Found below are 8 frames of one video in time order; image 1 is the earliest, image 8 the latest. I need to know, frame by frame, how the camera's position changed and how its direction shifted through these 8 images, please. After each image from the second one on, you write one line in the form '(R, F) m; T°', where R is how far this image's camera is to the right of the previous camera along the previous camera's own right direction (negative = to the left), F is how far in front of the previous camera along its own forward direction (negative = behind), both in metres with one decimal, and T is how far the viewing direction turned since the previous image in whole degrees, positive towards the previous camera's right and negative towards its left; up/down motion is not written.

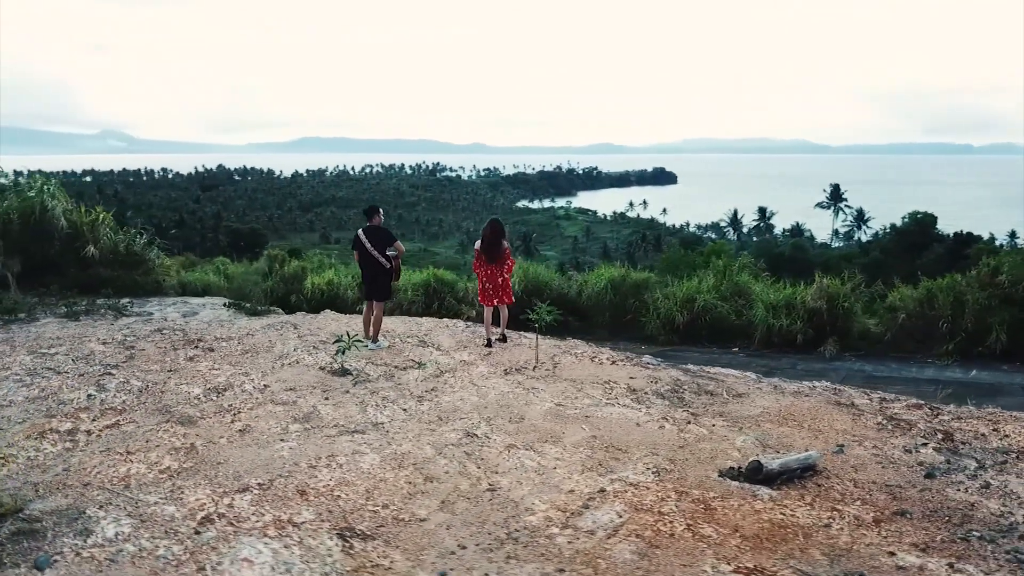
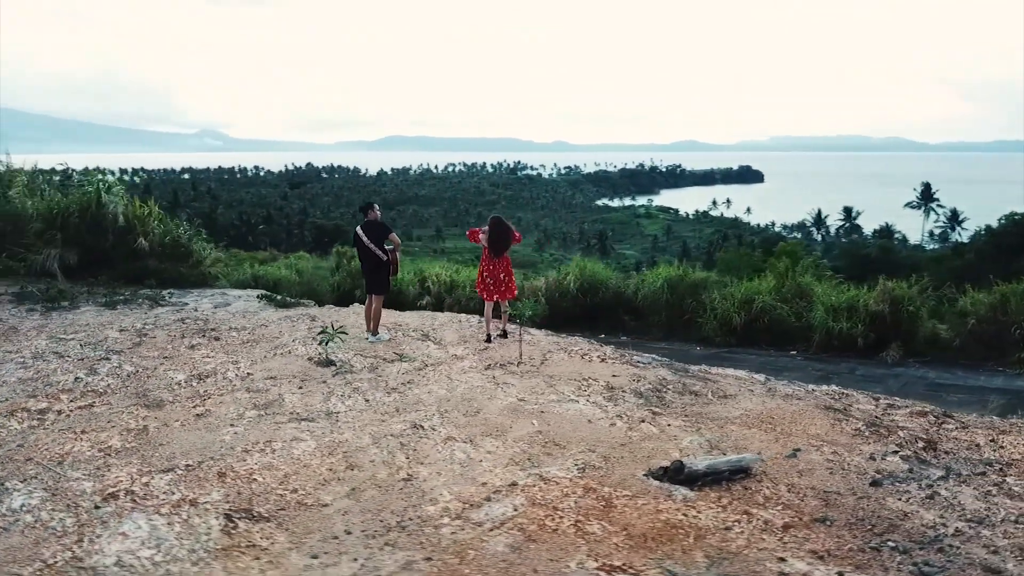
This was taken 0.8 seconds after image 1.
(+0.8, 0.0) m; -6°
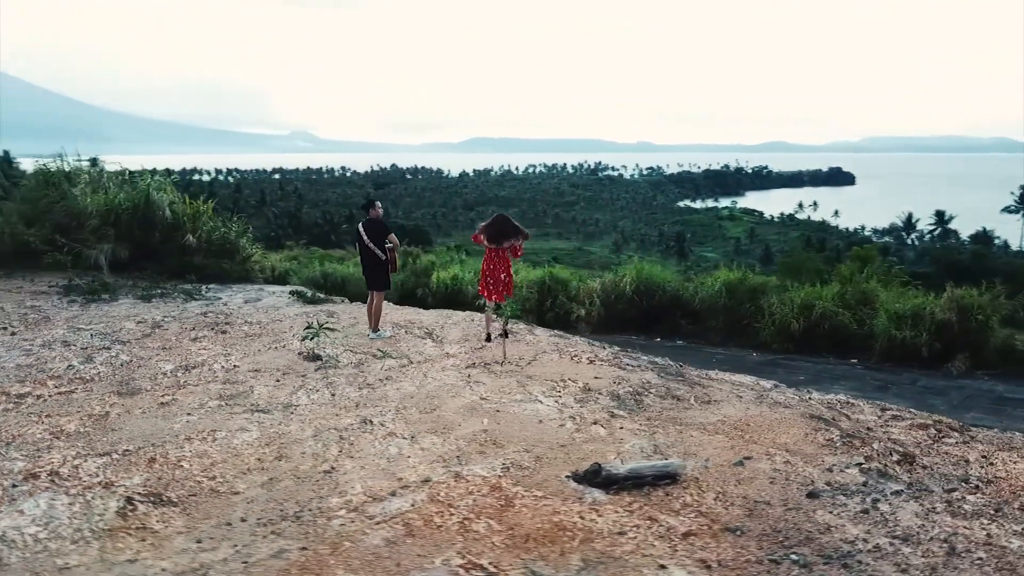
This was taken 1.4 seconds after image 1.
(+0.8, 0.0) m; -6°
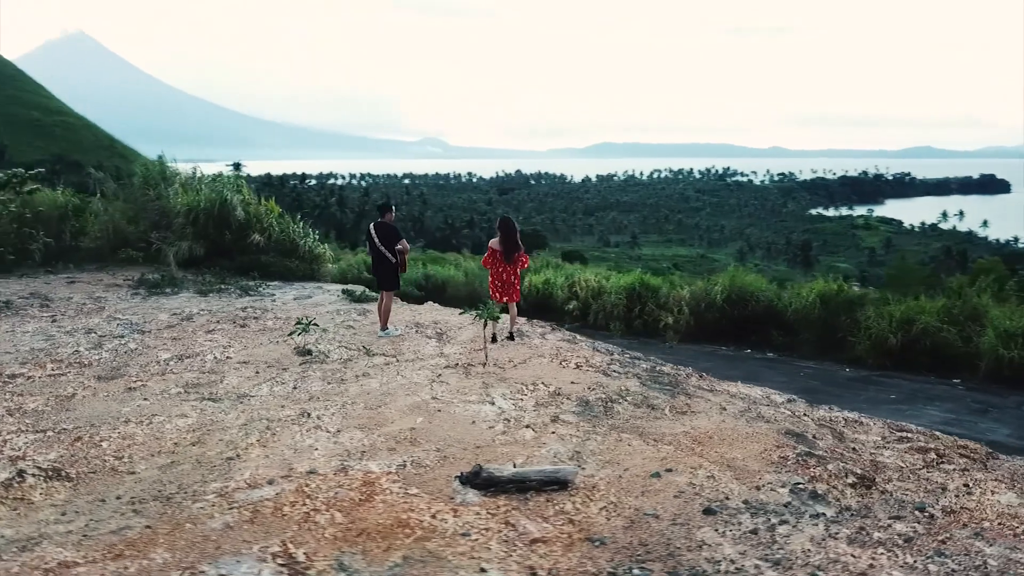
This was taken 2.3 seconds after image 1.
(+1.1, +0.1) m; -9°
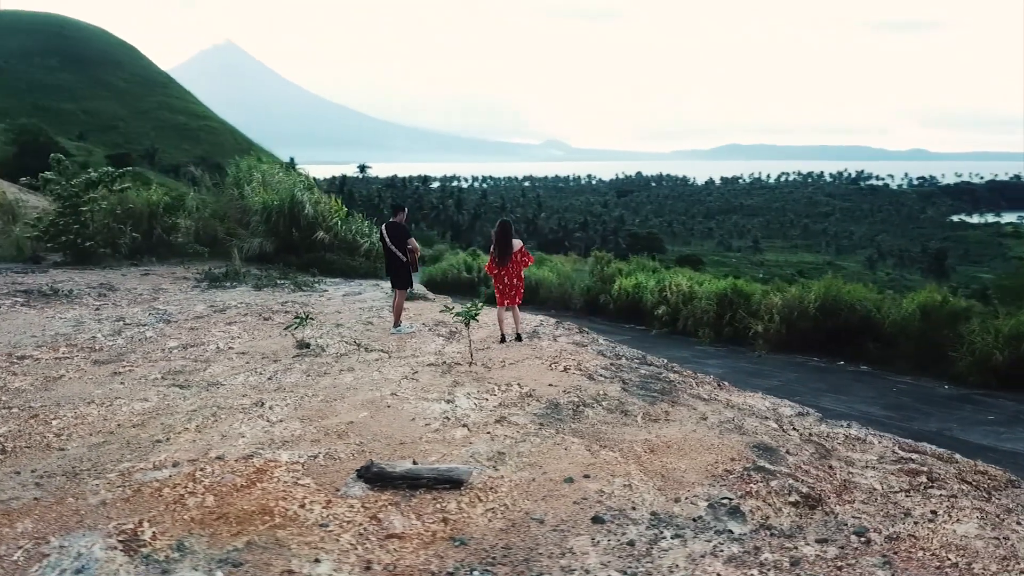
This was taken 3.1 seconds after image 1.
(+1.1, +0.1) m; -8°
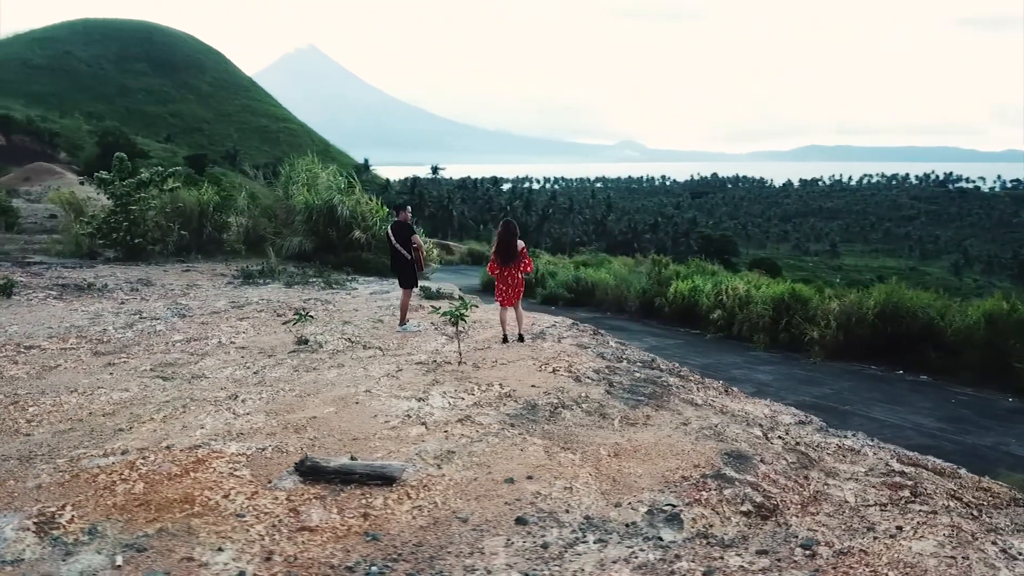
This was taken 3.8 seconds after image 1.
(+0.7, 0.0) m; -5°
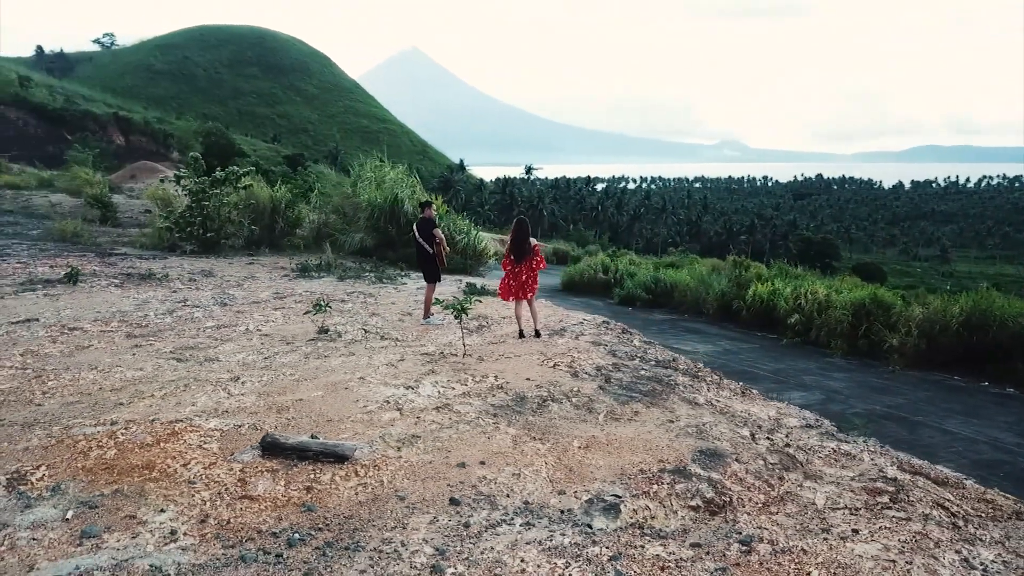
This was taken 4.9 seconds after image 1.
(+0.8, -0.1) m; -7°
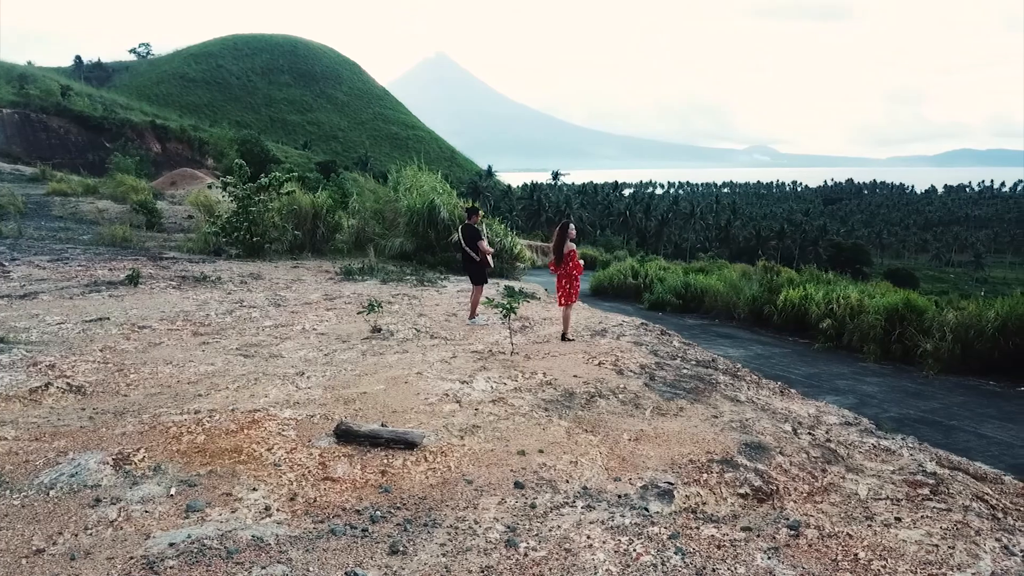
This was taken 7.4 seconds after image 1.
(-0.2, -0.3) m; -2°
